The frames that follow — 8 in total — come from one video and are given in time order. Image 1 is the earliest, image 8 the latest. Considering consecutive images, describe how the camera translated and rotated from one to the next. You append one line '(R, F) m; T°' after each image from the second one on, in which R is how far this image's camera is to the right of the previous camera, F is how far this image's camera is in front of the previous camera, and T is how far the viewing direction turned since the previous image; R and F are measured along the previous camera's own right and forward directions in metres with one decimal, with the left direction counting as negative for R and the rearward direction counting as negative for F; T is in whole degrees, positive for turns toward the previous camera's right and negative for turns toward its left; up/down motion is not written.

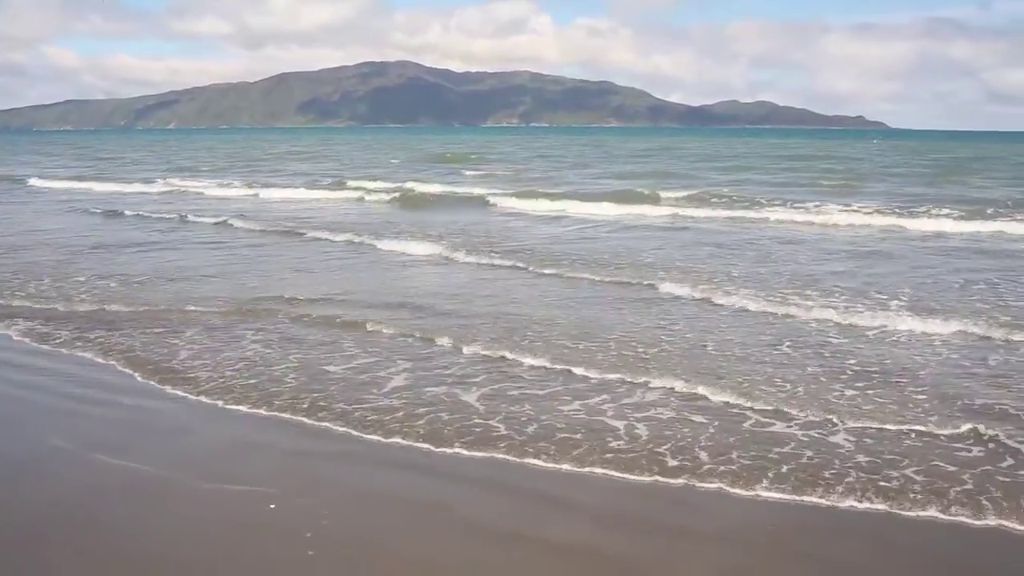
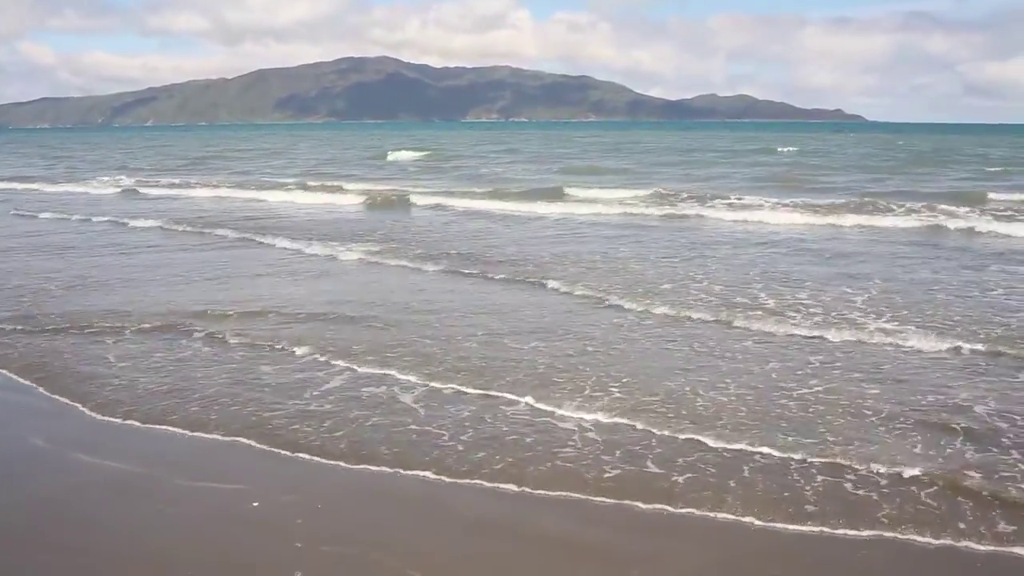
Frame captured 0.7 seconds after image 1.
(0.0, -0.1) m; +1°
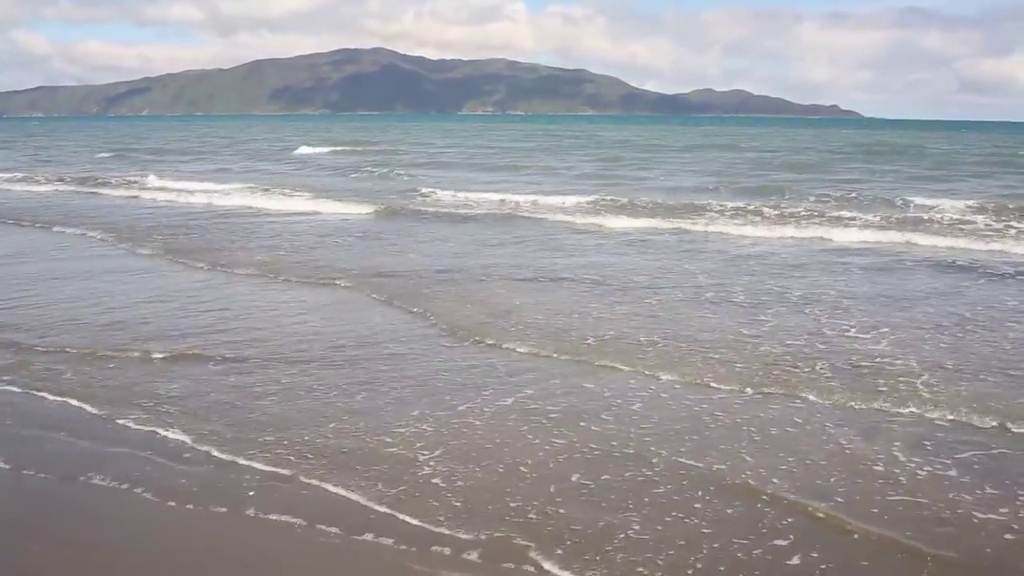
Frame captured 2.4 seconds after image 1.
(+0.1, 0.0) m; 0°
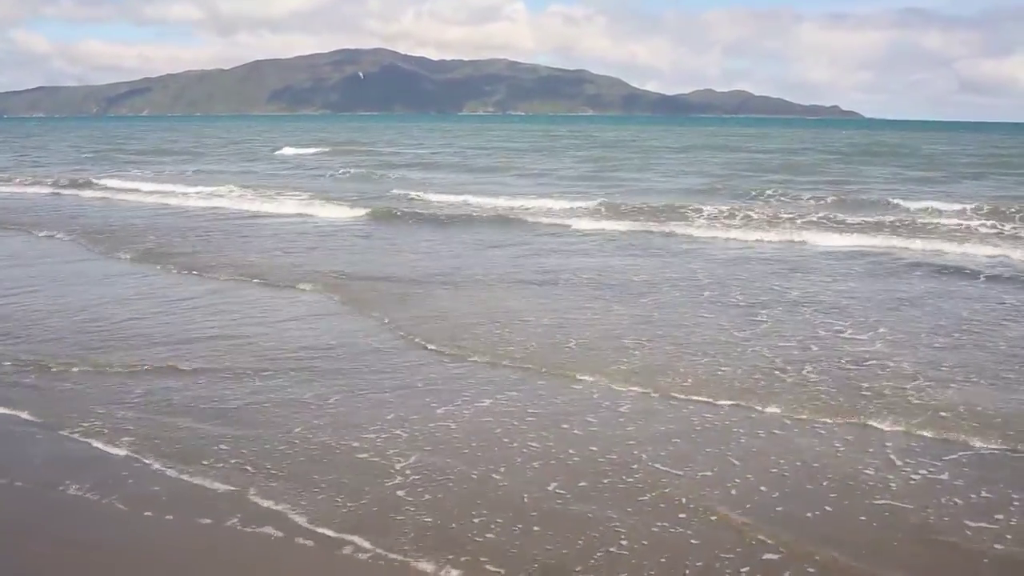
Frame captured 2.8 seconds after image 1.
(-1.2, -0.4) m; 0°
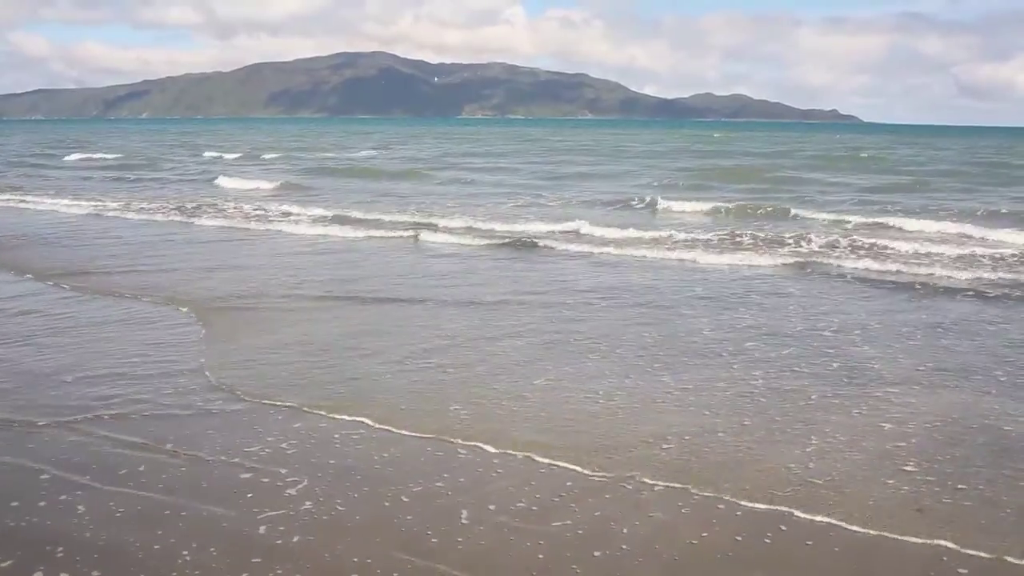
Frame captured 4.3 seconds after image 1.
(+0.6, +0.3) m; 0°
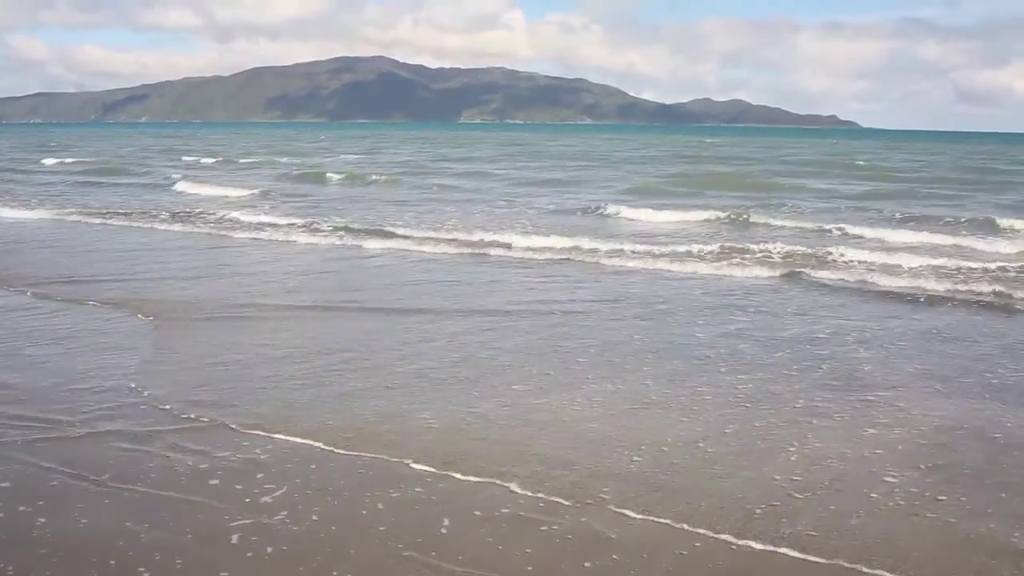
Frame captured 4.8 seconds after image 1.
(-2.7, +1.5) m; 0°
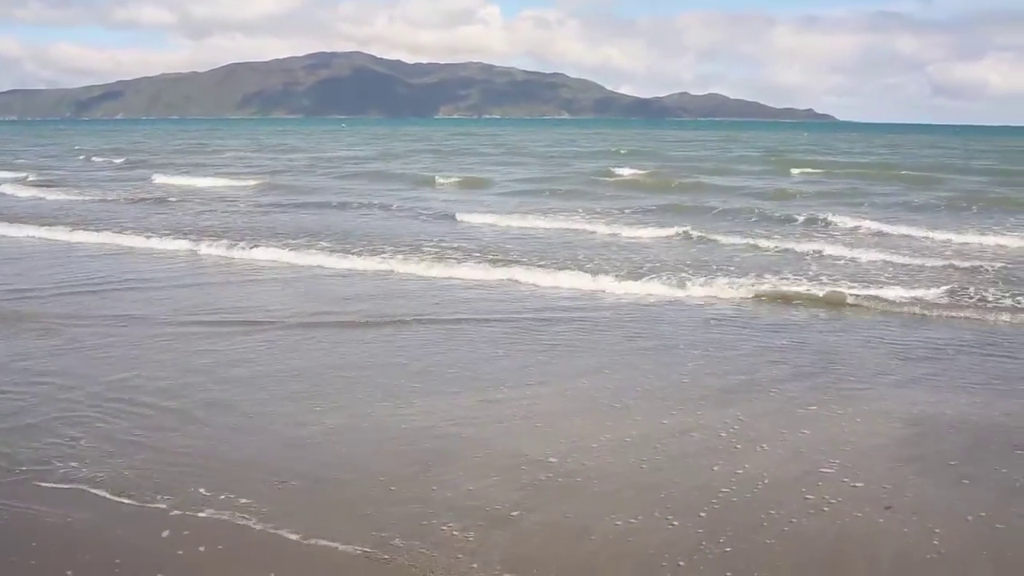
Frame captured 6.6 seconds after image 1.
(+1.5, +1.3) m; +1°
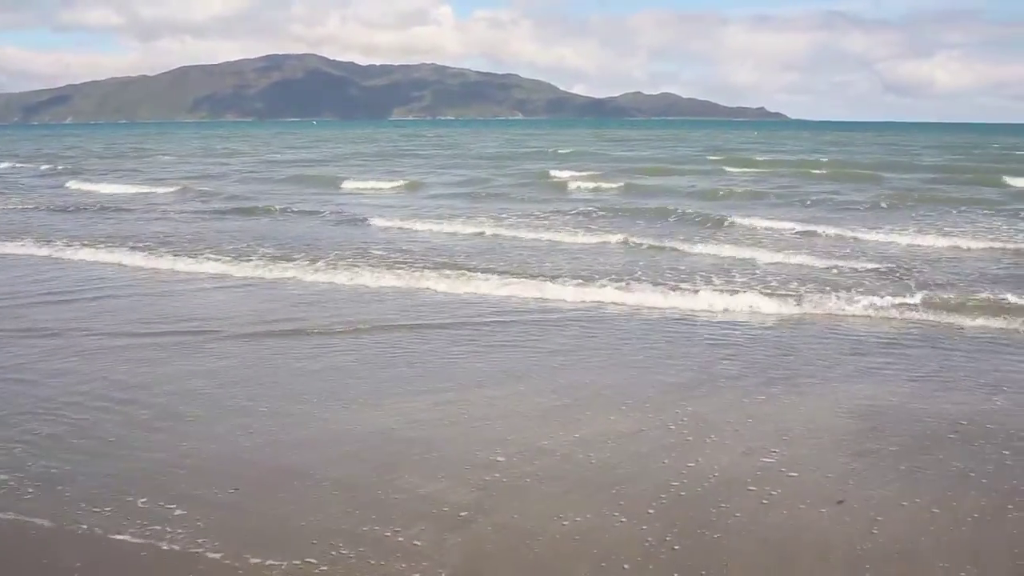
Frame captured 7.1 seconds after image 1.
(+1.0, +0.2) m; +3°
